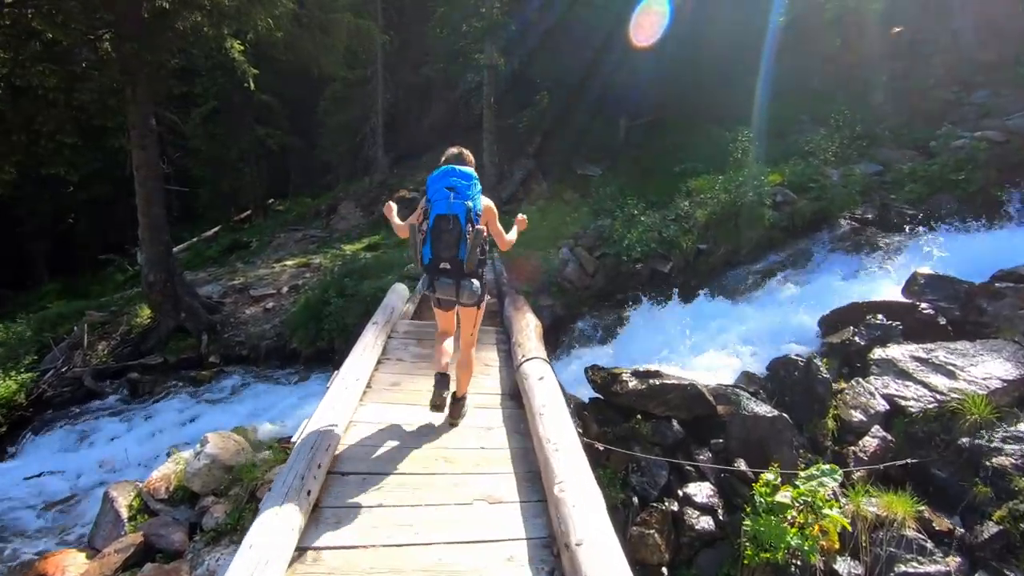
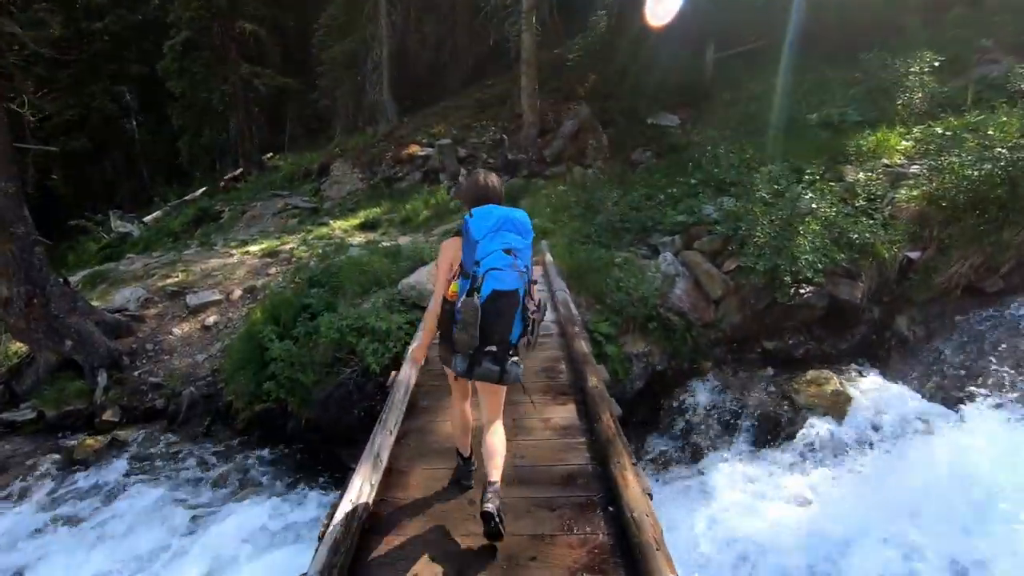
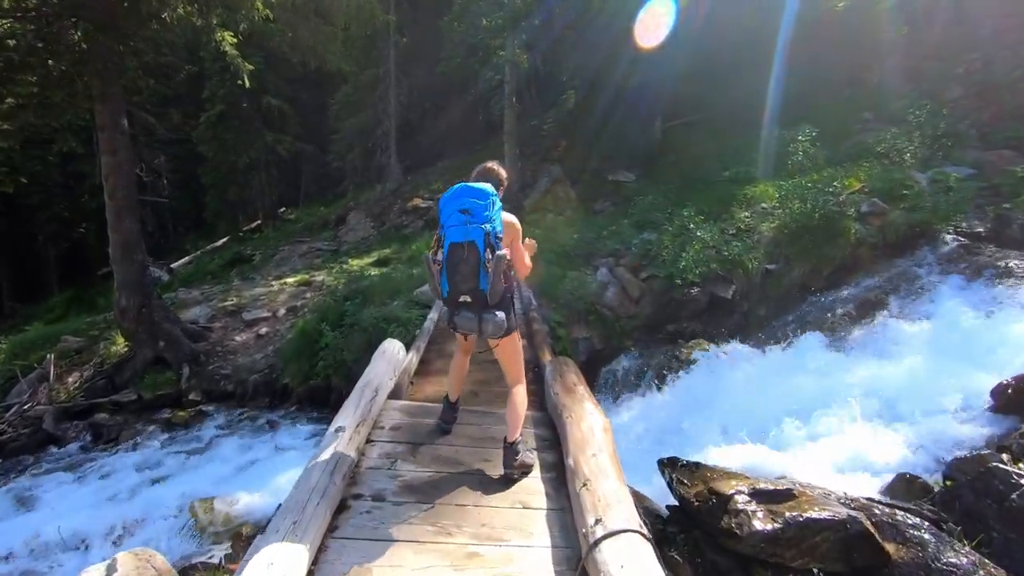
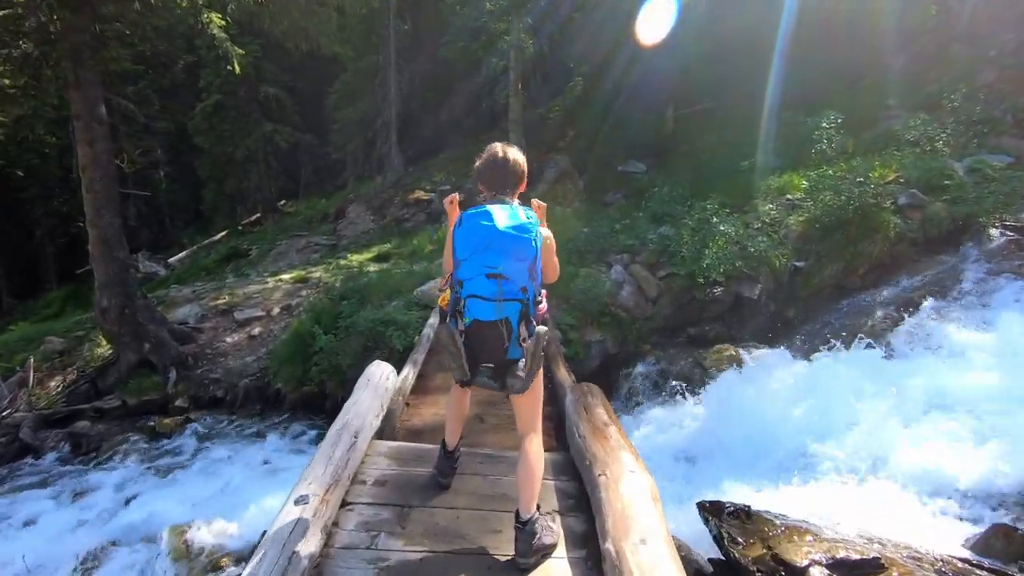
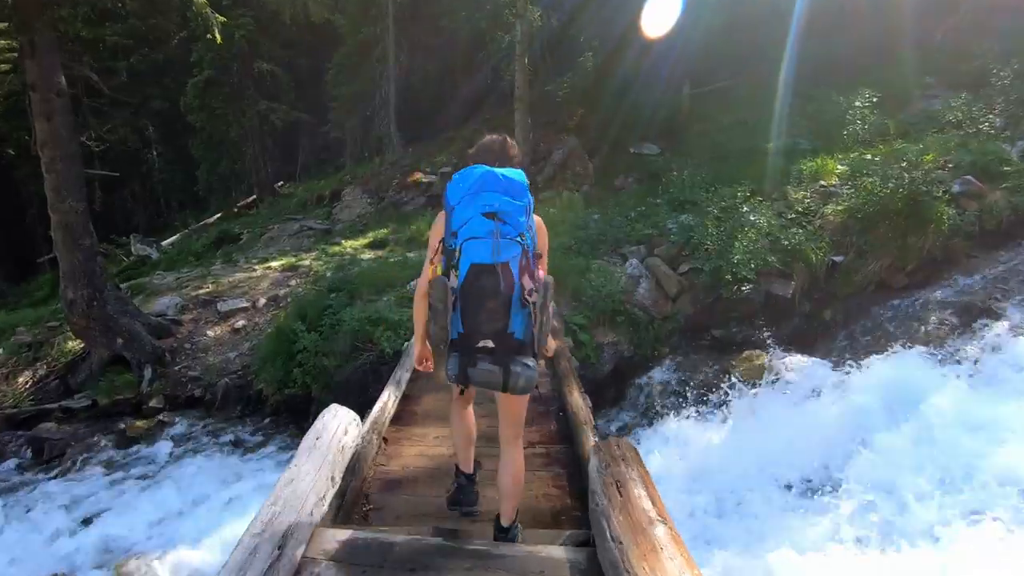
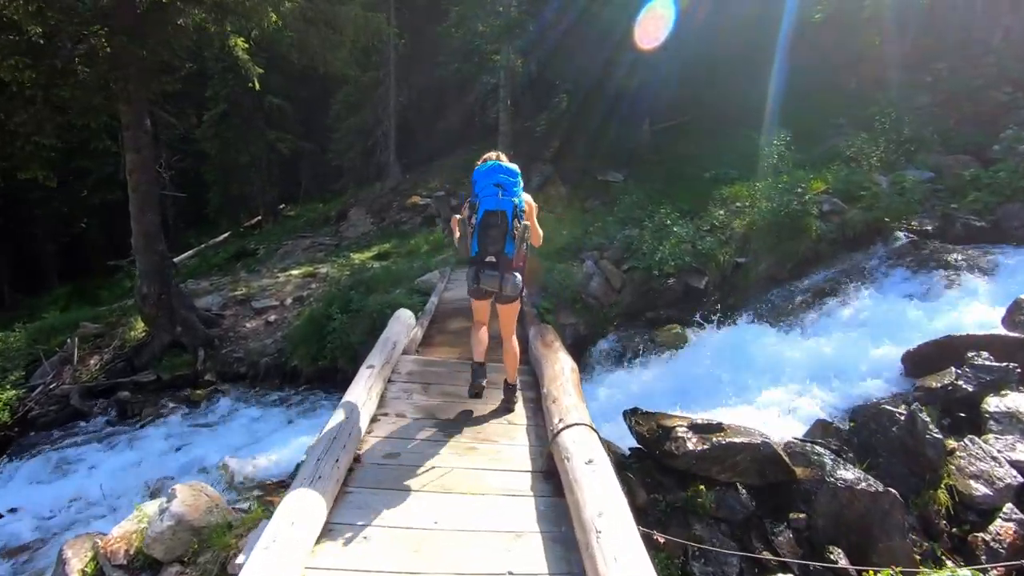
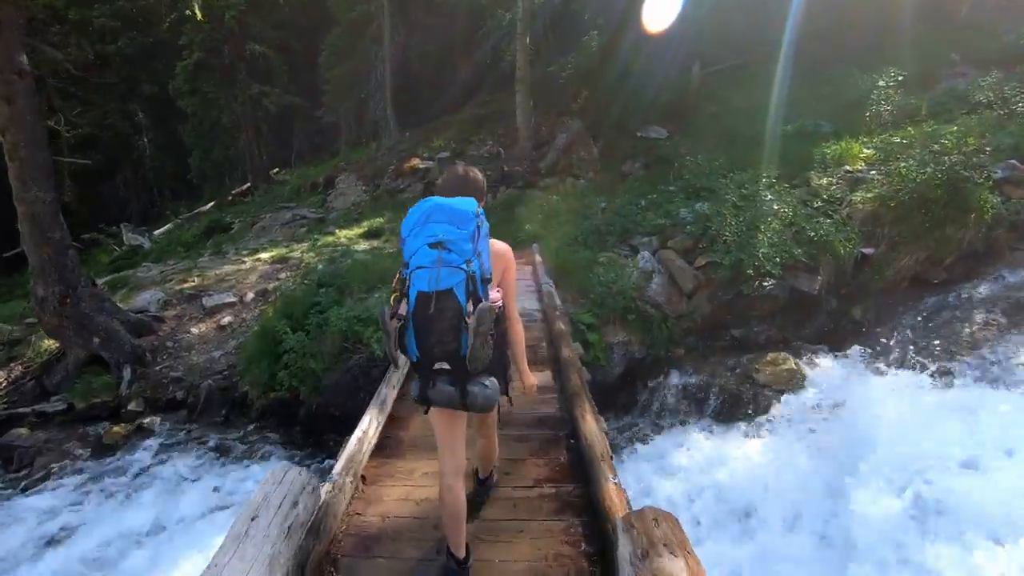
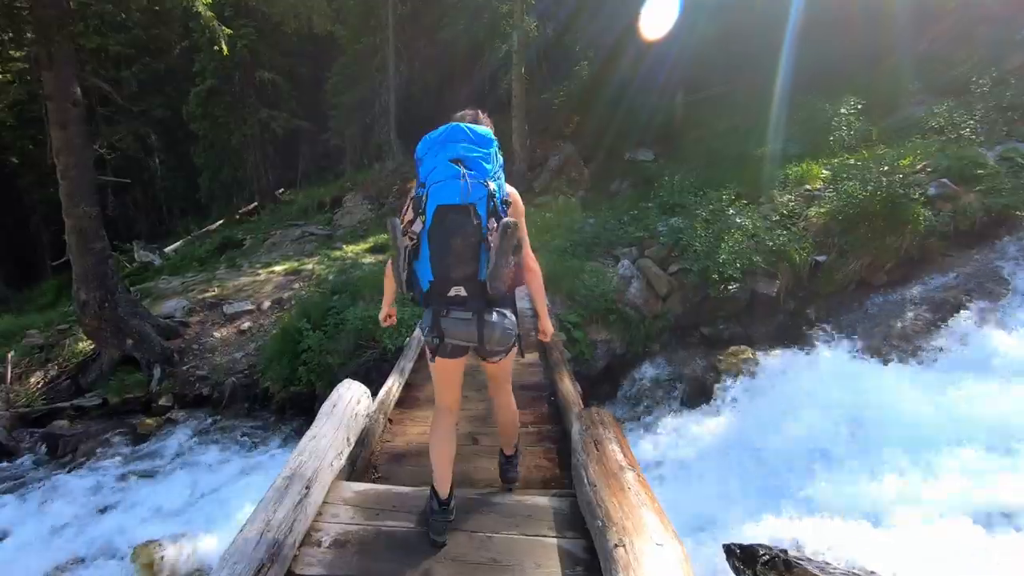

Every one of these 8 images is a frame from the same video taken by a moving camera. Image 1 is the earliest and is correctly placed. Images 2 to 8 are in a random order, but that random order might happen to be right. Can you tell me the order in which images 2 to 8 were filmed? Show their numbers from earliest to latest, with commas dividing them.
6, 3, 4, 8, 5, 7, 2
